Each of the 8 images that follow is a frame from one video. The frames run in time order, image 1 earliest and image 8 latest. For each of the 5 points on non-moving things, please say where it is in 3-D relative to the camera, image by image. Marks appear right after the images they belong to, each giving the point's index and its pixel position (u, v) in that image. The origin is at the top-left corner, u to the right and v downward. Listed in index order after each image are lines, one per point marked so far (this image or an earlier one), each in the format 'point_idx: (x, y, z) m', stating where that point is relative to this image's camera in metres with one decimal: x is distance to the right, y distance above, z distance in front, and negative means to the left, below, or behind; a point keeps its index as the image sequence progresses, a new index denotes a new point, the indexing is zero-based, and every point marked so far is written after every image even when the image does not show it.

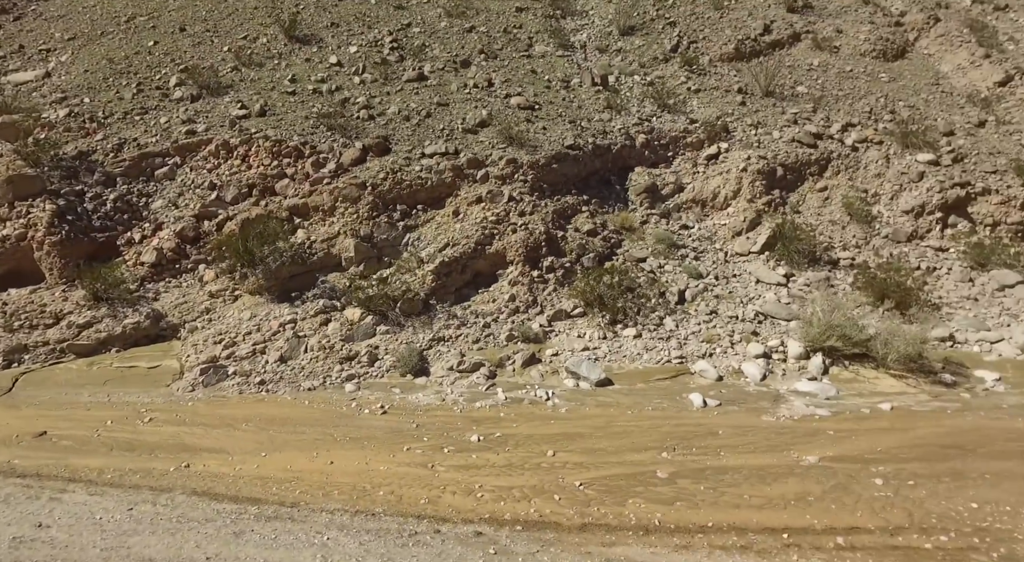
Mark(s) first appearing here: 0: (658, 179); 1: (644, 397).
0: (+2.5, +1.8, +11.8) m
1: (+1.5, -1.3, +7.6) m
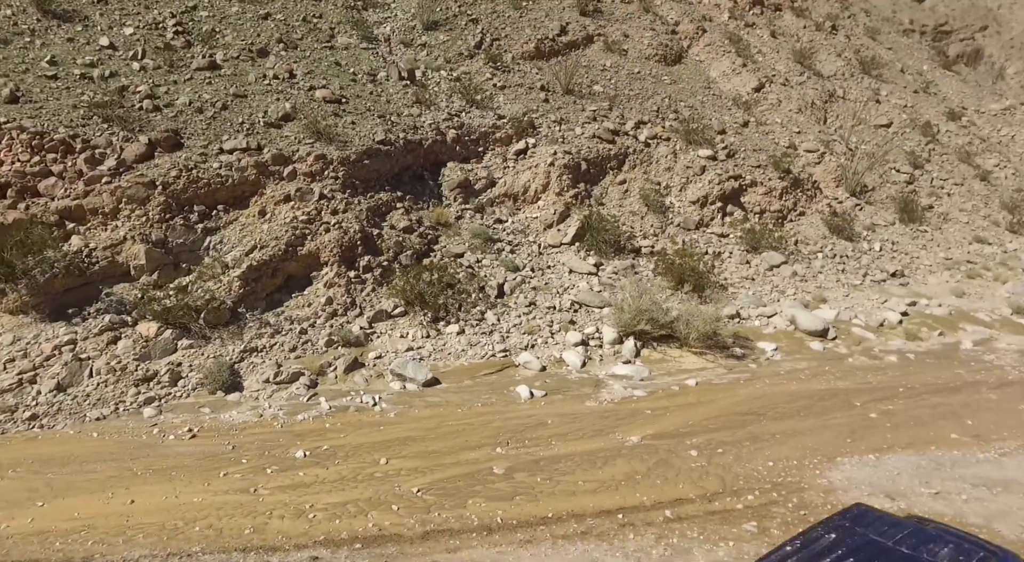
0: (-0.7, +1.9, +11.9) m
1: (-0.4, -1.2, +7.6) m
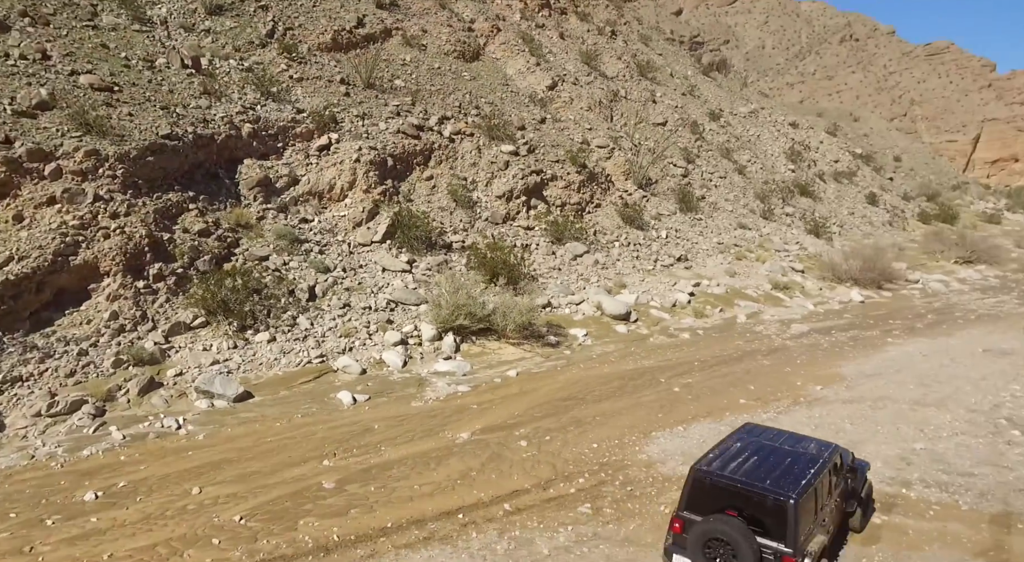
0: (-3.9, +1.8, +11.2) m
1: (-2.3, -1.3, +7.2) m
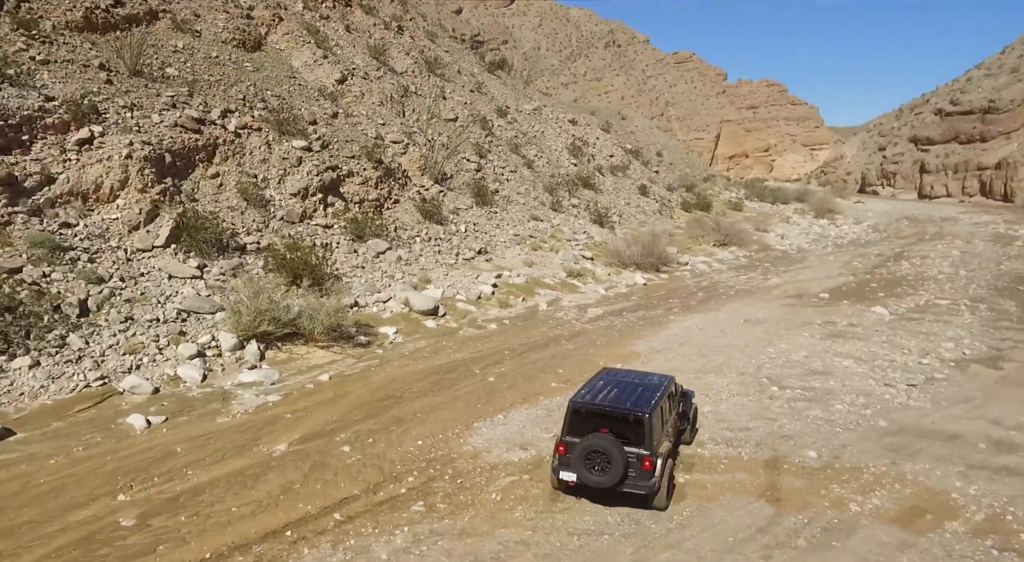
0: (-6.9, +1.6, +9.6) m
1: (-4.1, -1.4, +6.3) m
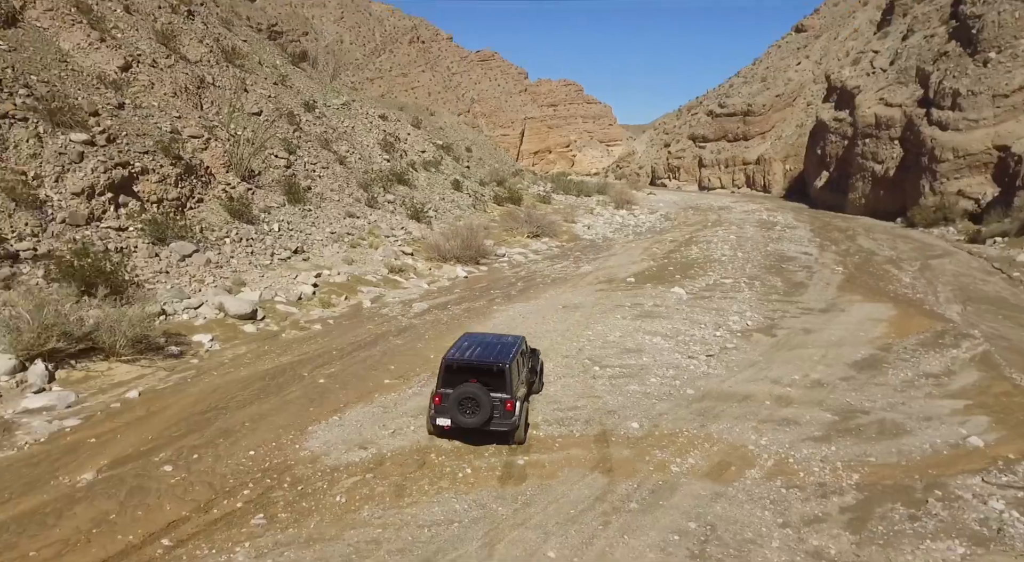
0: (-9.1, +1.3, +7.5) m
1: (-5.4, -1.6, +5.1) m
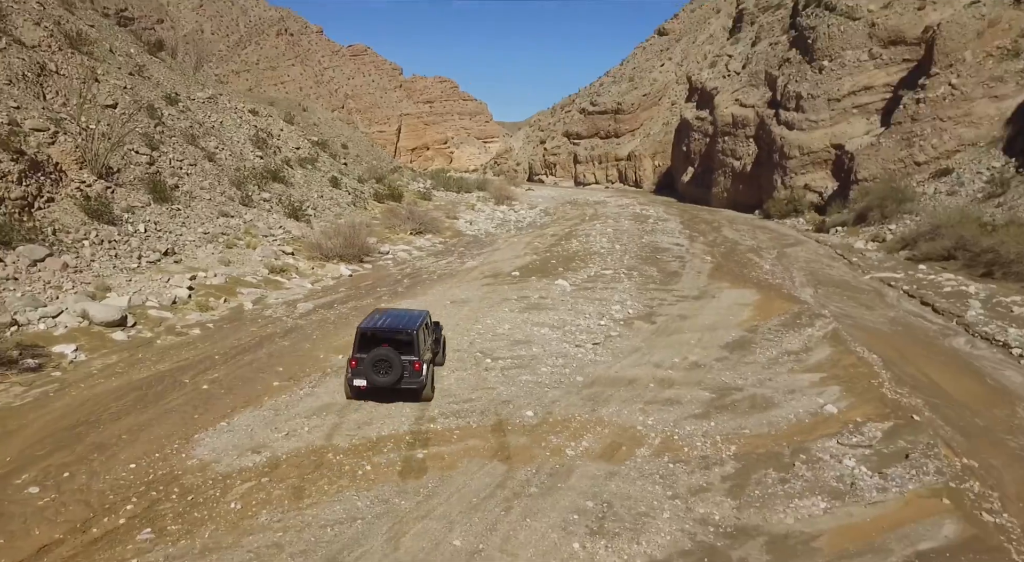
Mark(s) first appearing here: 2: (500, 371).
0: (-10.2, +1.1, +5.9) m
1: (-6.1, -1.7, +4.1) m
2: (-0.1, -0.9, +7.0) m
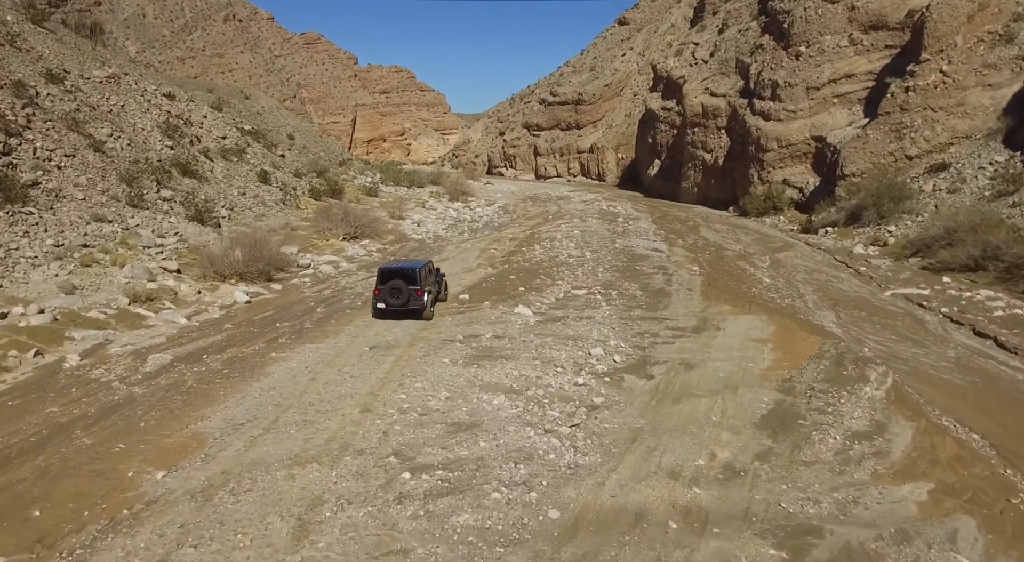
0: (-10.6, +0.5, +2.5) m
1: (-6.3, -2.2, +1.0) m
2: (-0.6, -1.4, +4.2) m
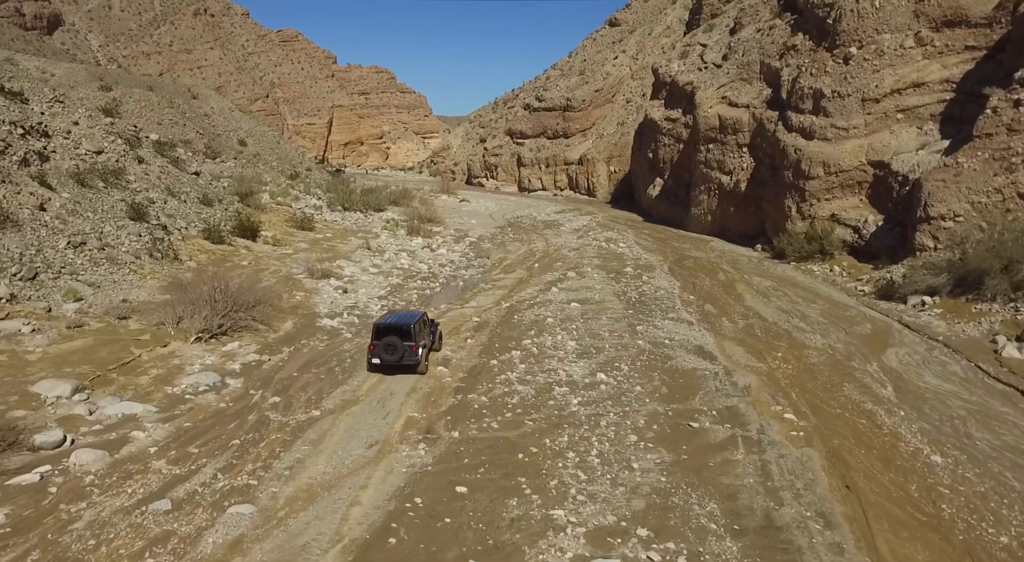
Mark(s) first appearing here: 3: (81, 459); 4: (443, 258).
0: (-10.8, -1.2, -4.0) m
1: (-6.5, -4.0, -5.4) m
2: (-0.8, -3.2, -2.1) m
3: (-3.9, -1.6, +6.1) m
4: (-2.0, +0.6, +19.1) m
